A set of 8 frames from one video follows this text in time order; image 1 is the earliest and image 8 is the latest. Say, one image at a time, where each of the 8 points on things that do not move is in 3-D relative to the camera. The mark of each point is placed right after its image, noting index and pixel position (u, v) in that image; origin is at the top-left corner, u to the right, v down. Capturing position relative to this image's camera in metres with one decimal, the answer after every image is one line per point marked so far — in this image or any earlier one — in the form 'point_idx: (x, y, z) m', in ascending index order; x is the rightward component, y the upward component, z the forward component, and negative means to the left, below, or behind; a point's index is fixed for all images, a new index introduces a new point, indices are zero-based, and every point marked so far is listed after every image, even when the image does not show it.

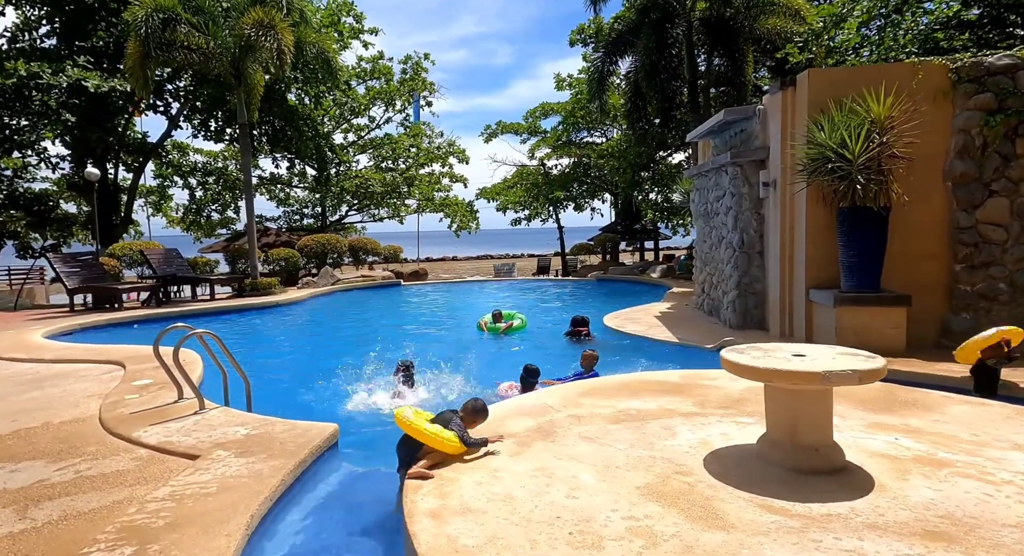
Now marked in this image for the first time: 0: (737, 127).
0: (+3.7, +2.5, +10.5) m
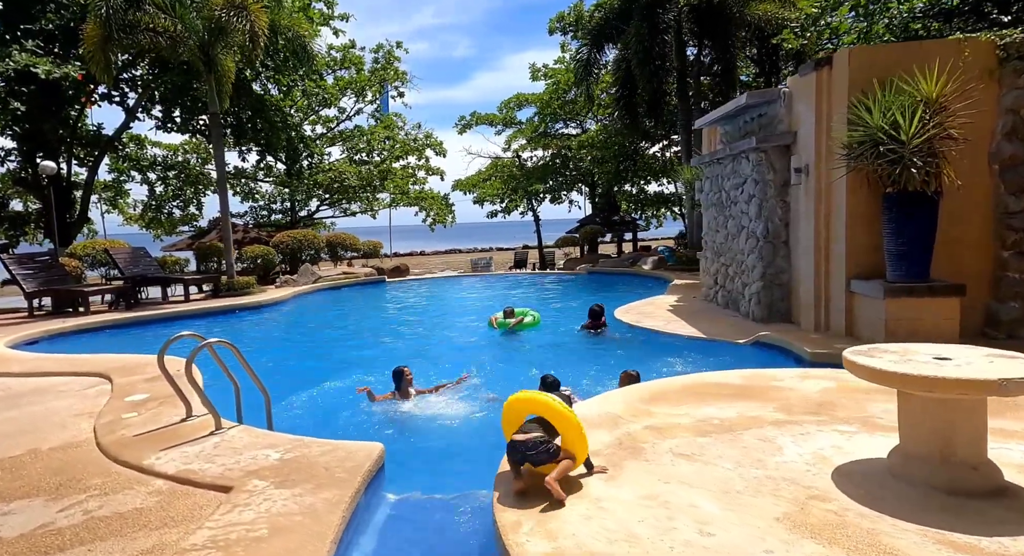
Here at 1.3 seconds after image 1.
0: (+3.8, +2.6, +10.1) m
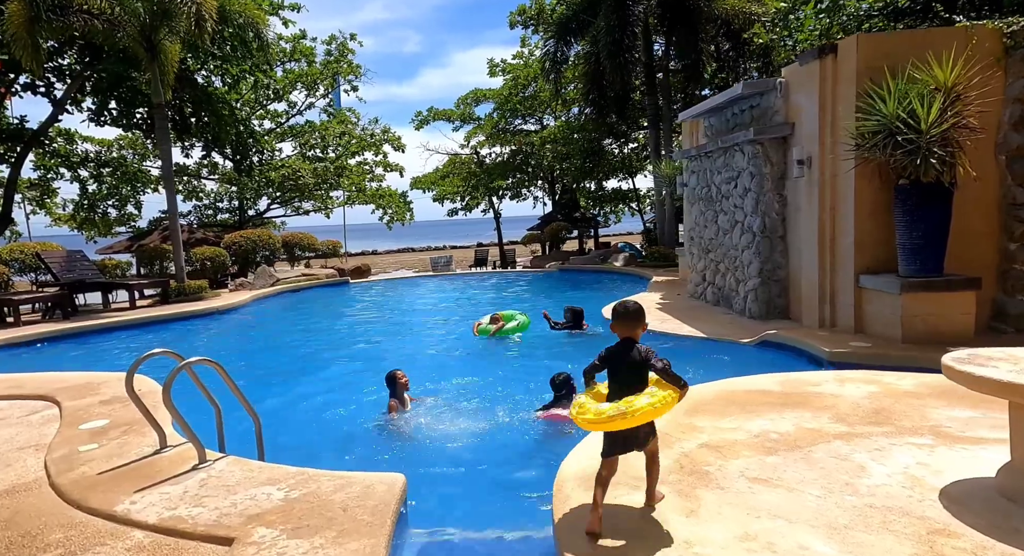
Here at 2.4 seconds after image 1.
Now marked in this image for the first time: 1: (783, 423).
0: (+3.6, +2.7, +9.8) m
1: (+1.9, -1.0, +4.5) m
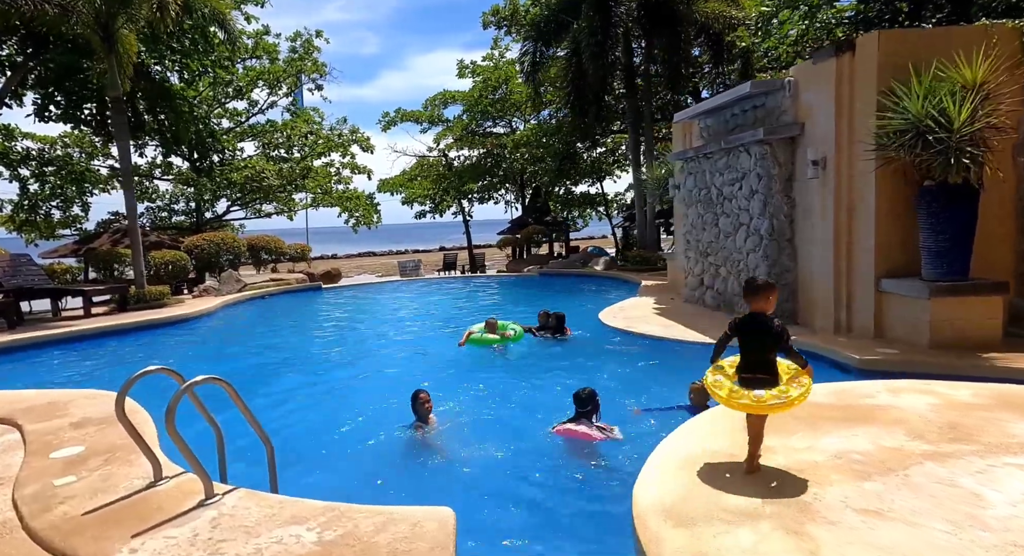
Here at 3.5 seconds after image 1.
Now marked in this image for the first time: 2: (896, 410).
0: (+3.6, +2.6, +9.6) m
1: (+2.2, -1.0, +4.1) m
2: (+2.8, -1.0, +4.7) m
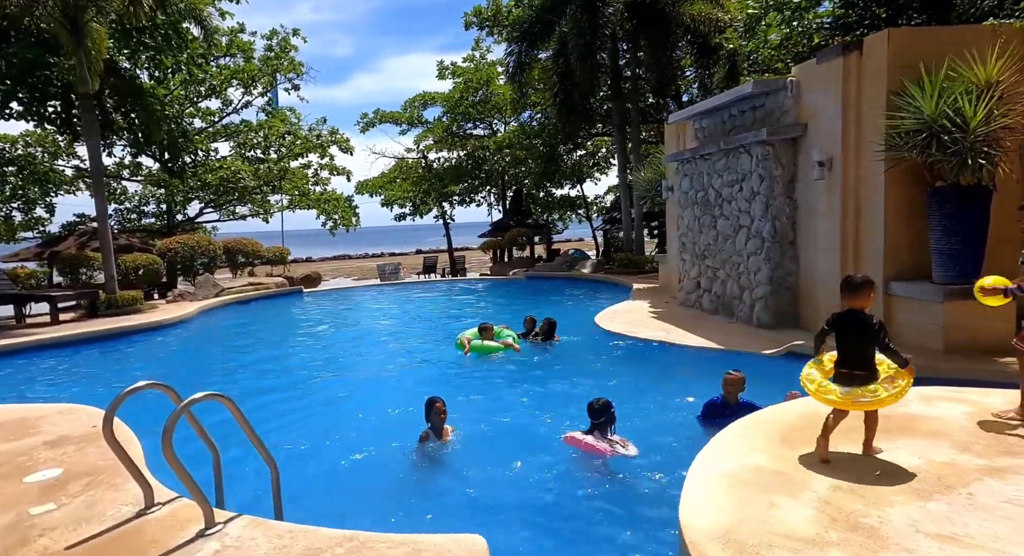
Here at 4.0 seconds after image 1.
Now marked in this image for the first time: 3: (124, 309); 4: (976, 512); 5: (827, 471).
0: (+3.5, +2.6, +9.4) m
1: (+2.4, -1.1, +3.9) m
2: (+2.9, -1.0, +4.5) m
3: (-8.7, -0.7, +14.3) m
4: (+2.3, -1.1, +3.1) m
5: (+1.8, -1.1, +3.7) m
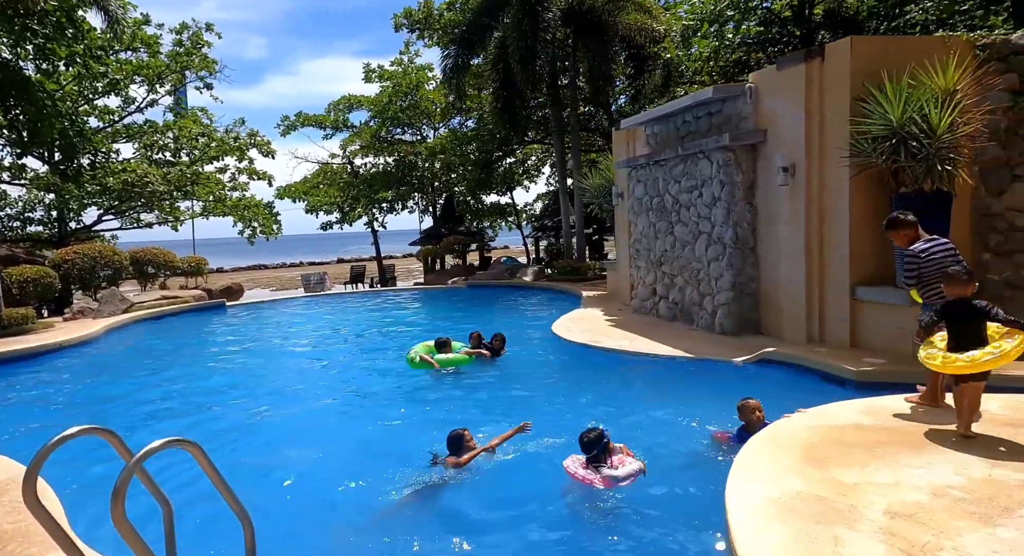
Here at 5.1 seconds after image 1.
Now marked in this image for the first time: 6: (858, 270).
0: (+2.8, +2.5, +9.4) m
1: (+2.5, -1.1, +3.7) m
2: (+3.0, -1.0, +4.3) m
3: (-9.8, -1.0, +12.6) m
4: (+2.5, -1.2, +2.9) m
5: (+1.9, -1.2, +3.4) m
6: (+4.0, +0.1, +7.3) m
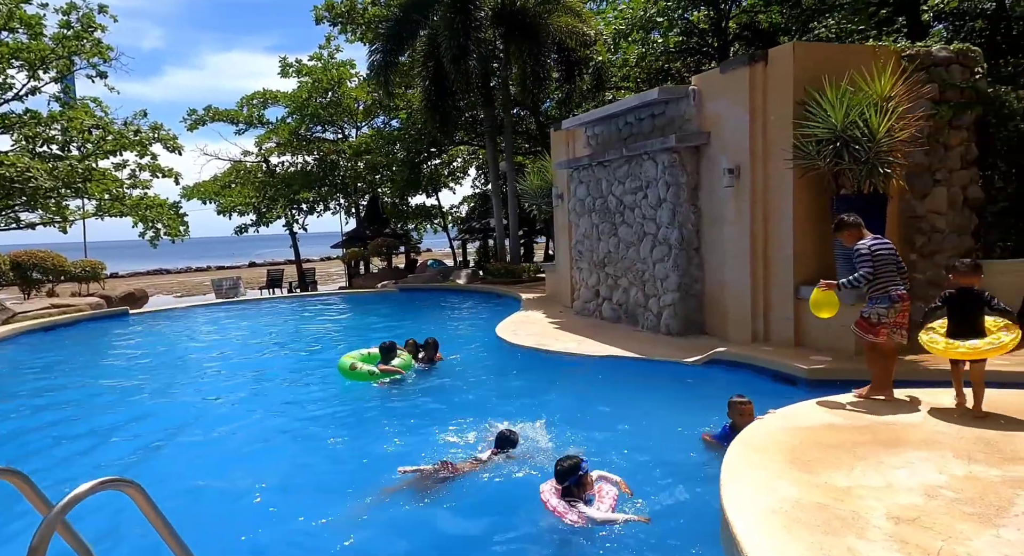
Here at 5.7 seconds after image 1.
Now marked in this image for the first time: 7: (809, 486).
0: (+2.0, +2.5, +9.4) m
1: (+2.4, -1.1, +3.8) m
2: (+2.8, -1.0, +4.4) m
3: (-10.9, -1.1, +11.0) m
4: (+2.5, -1.2, +3.0) m
5: (+1.9, -1.2, +3.4) m
6: (+3.4, +0.1, +7.5) m
7: (+1.7, -1.2, +3.6) m
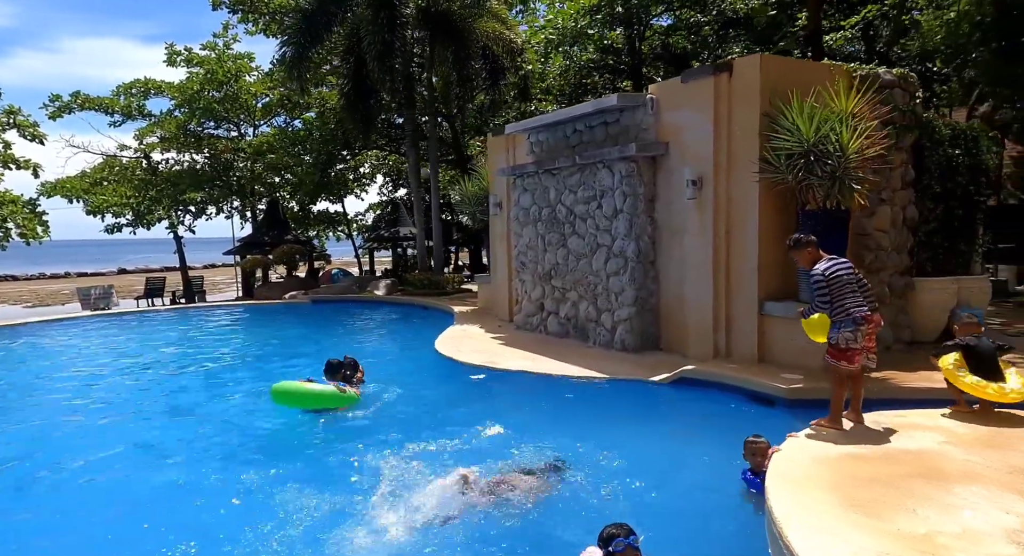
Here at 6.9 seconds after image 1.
0: (+1.3, +2.3, +9.1) m
1: (+2.6, -1.2, +3.5) m
2: (+2.8, -1.1, +4.2) m
3: (-11.8, -1.2, +8.5) m
4: (+2.8, -1.2, +2.7) m
5: (+2.1, -1.2, +3.0) m
6: (+2.9, -0.1, +7.4) m
7: (+1.9, -1.2, +3.2) m
